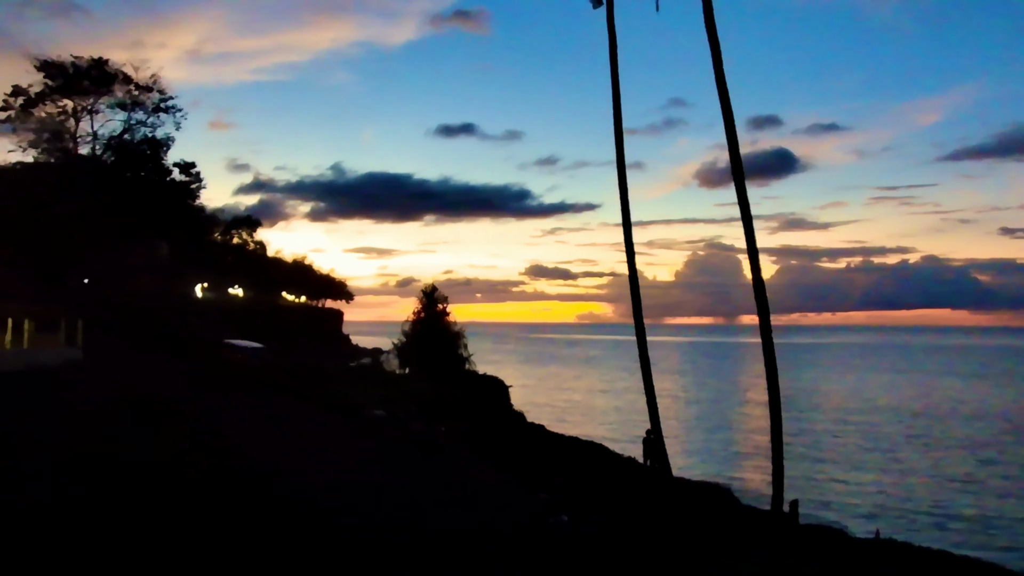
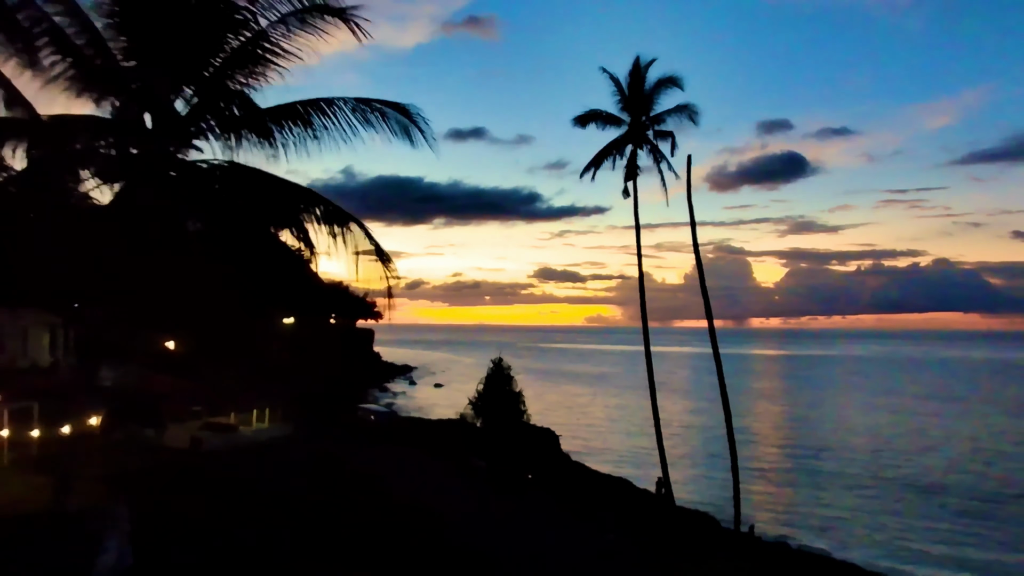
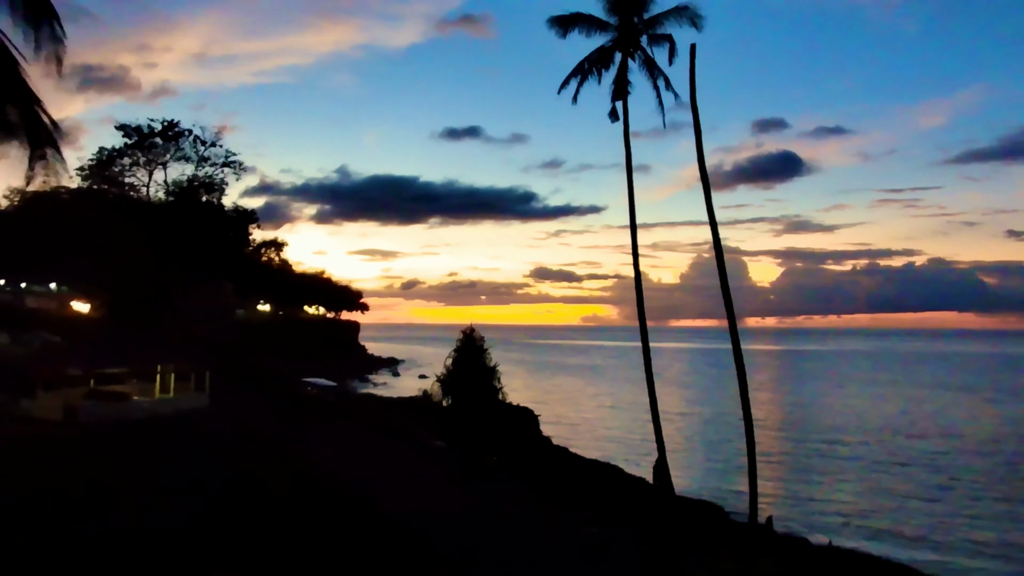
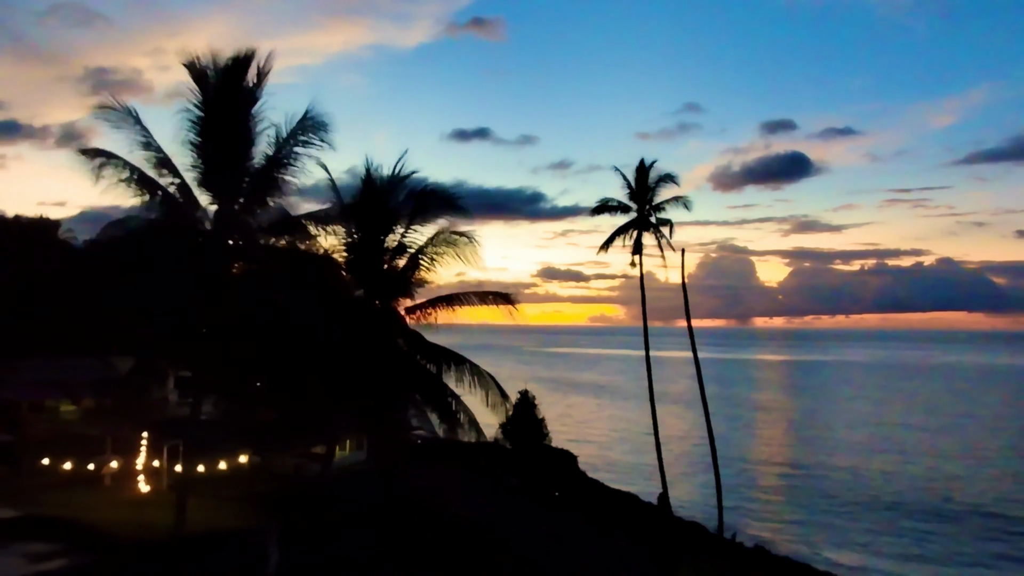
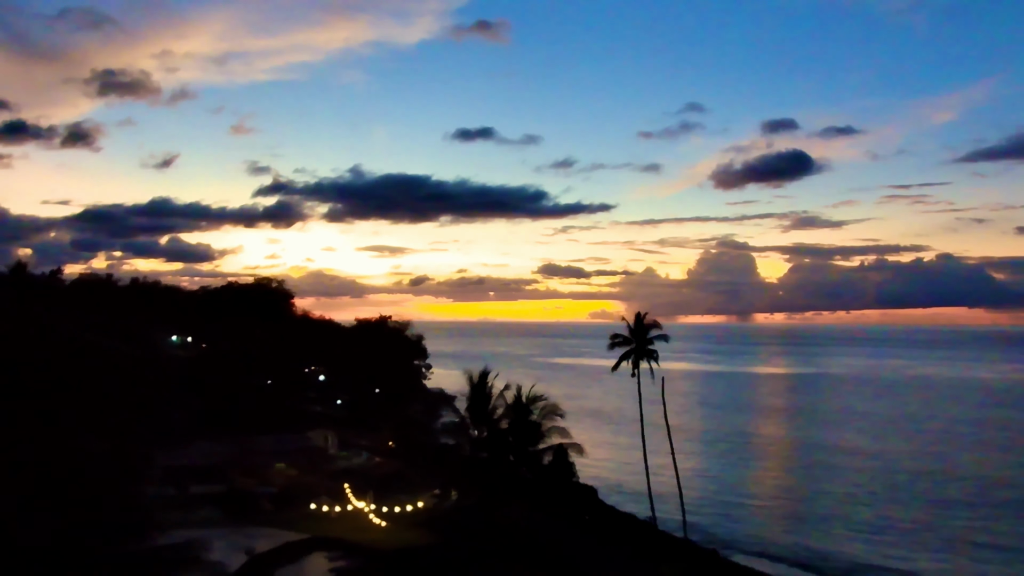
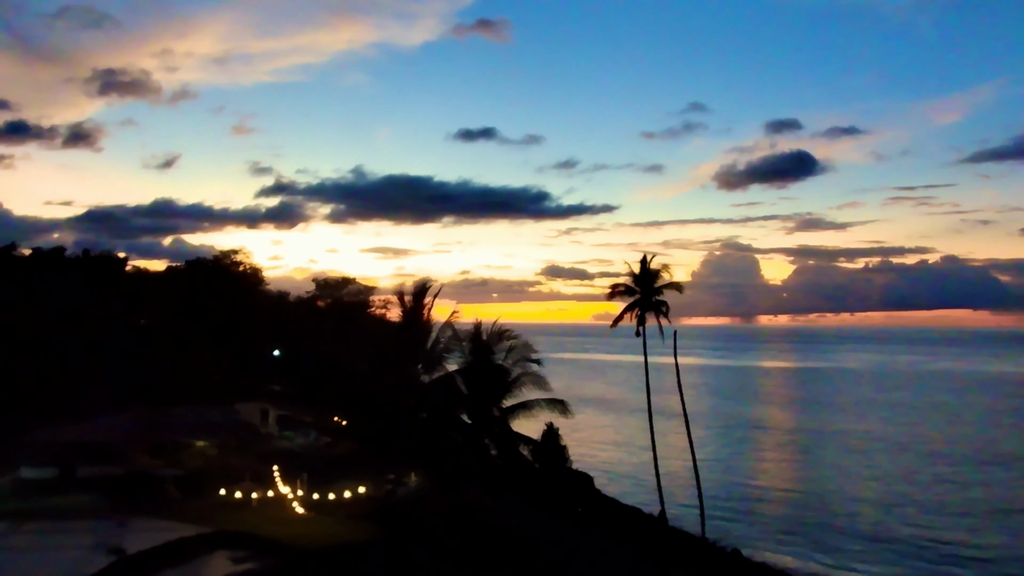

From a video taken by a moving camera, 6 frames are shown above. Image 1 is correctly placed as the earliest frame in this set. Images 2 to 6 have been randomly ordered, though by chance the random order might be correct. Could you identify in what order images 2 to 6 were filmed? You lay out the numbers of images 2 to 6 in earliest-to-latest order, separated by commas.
3, 2, 4, 6, 5
